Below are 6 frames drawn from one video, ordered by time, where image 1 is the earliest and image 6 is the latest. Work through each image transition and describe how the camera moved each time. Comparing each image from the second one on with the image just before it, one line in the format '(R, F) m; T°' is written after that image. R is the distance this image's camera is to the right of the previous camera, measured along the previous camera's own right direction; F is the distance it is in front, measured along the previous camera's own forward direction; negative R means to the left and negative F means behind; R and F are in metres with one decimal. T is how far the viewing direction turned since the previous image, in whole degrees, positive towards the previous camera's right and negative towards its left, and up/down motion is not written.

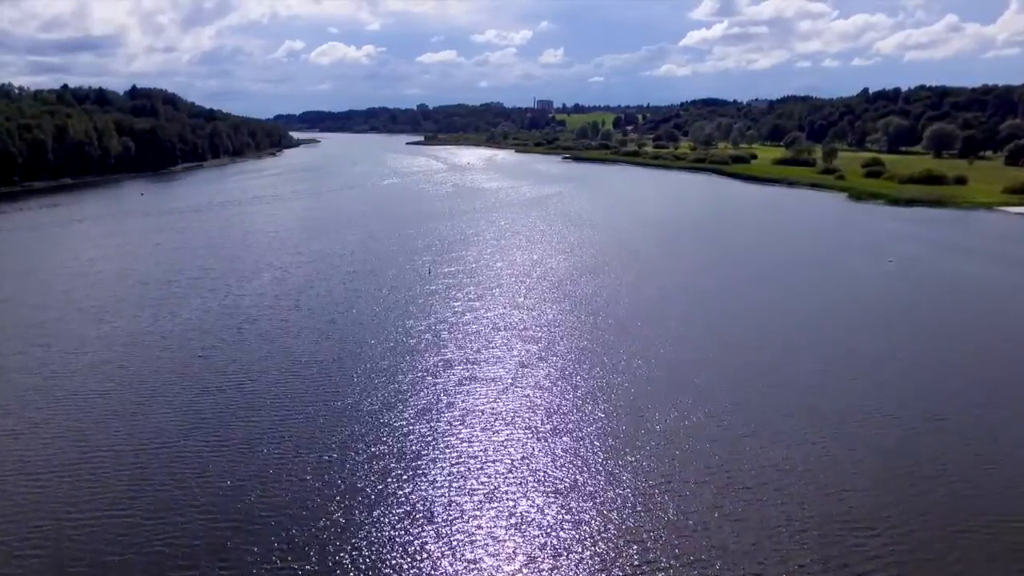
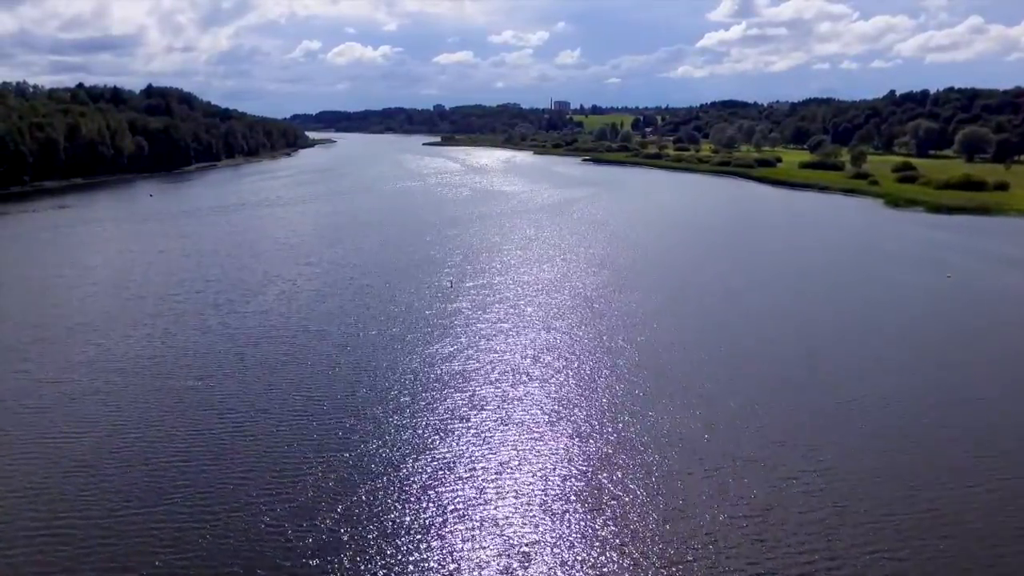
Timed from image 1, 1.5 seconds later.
(-0.2, +1.0) m; -1°
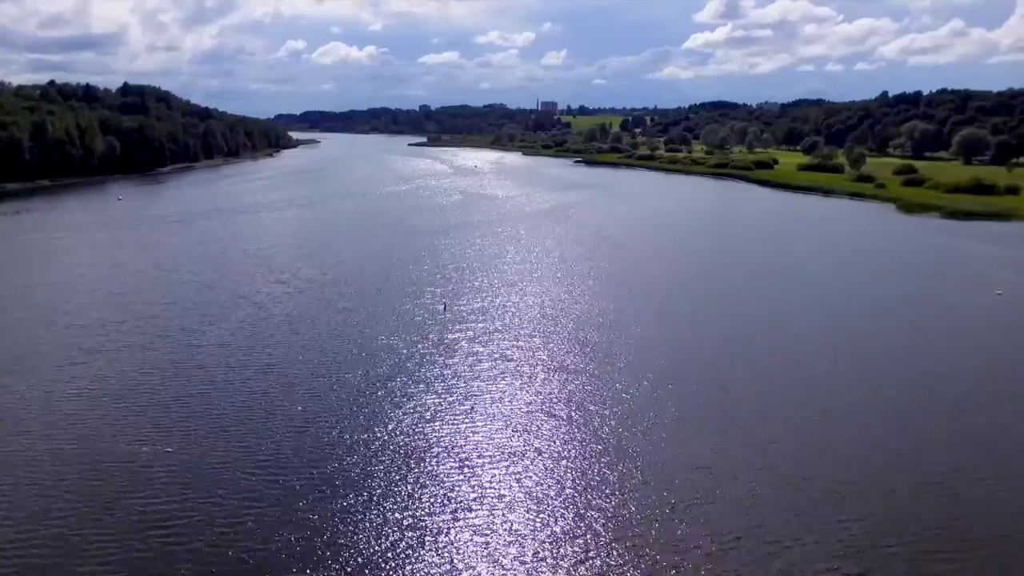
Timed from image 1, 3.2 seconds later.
(-0.2, +1.6) m; +1°
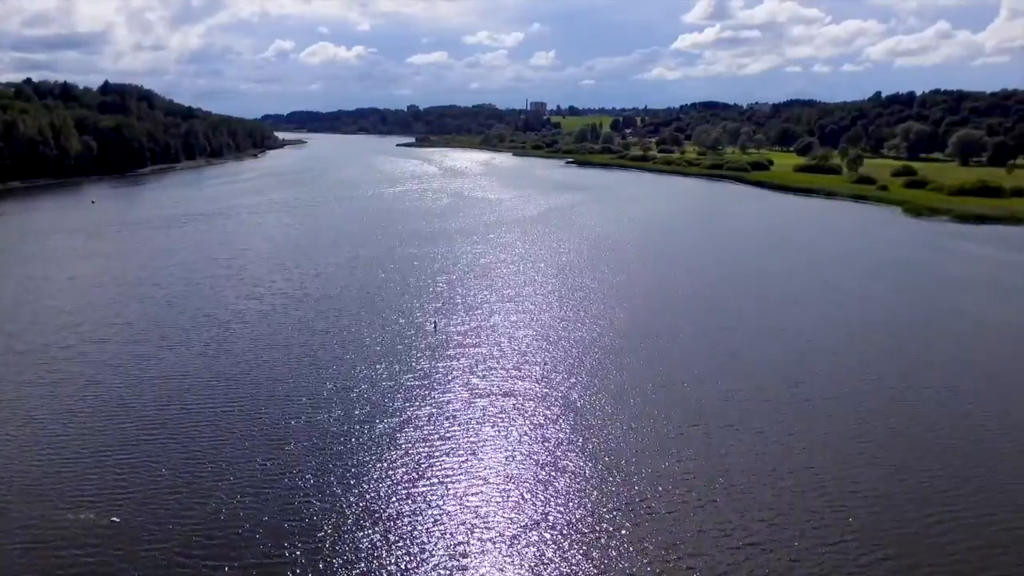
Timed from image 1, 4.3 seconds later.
(-0.1, +1.1) m; +1°
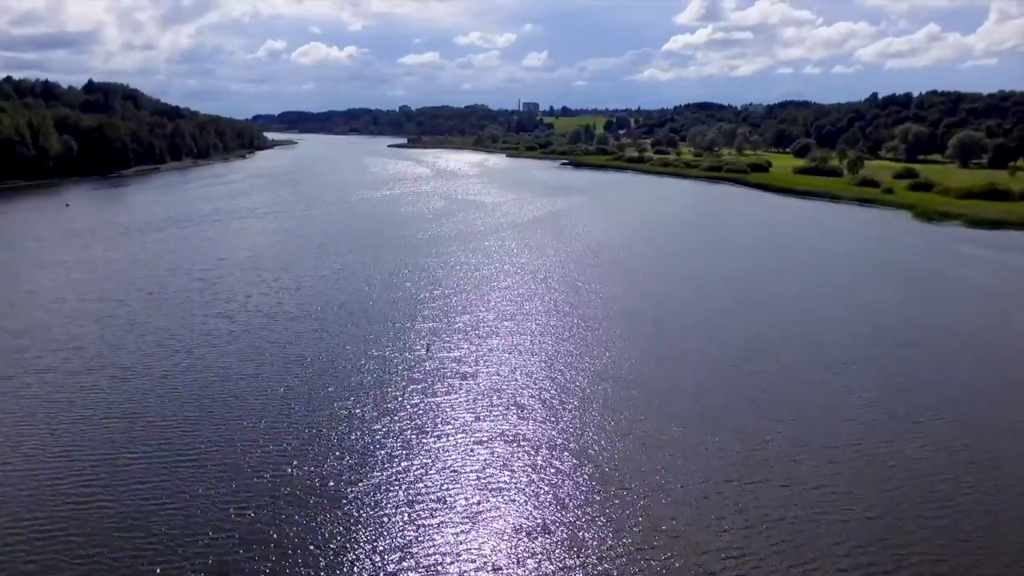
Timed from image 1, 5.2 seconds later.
(-0.1, +1.0) m; +1°
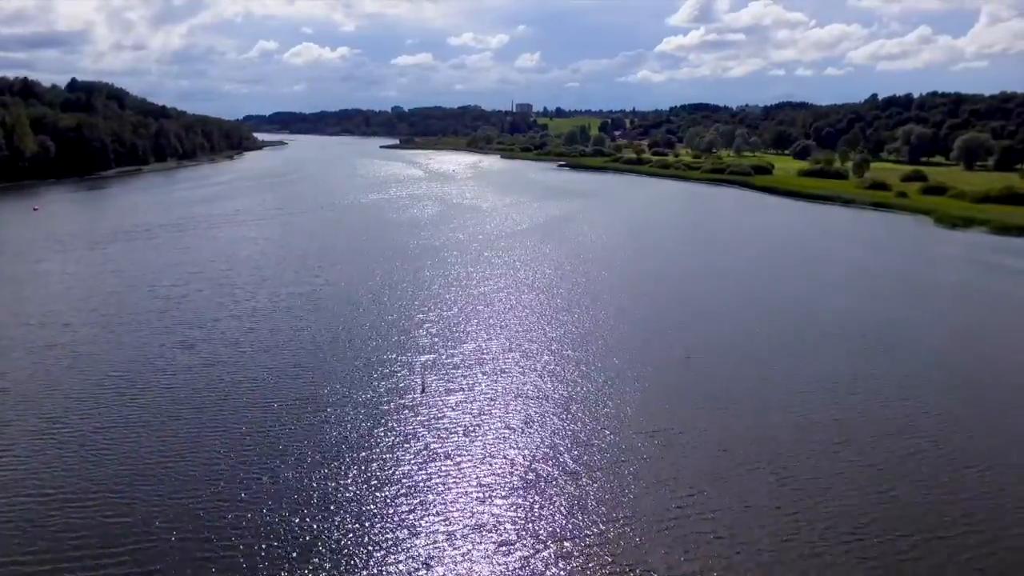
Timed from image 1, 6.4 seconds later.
(-0.2, +1.4) m; 0°
